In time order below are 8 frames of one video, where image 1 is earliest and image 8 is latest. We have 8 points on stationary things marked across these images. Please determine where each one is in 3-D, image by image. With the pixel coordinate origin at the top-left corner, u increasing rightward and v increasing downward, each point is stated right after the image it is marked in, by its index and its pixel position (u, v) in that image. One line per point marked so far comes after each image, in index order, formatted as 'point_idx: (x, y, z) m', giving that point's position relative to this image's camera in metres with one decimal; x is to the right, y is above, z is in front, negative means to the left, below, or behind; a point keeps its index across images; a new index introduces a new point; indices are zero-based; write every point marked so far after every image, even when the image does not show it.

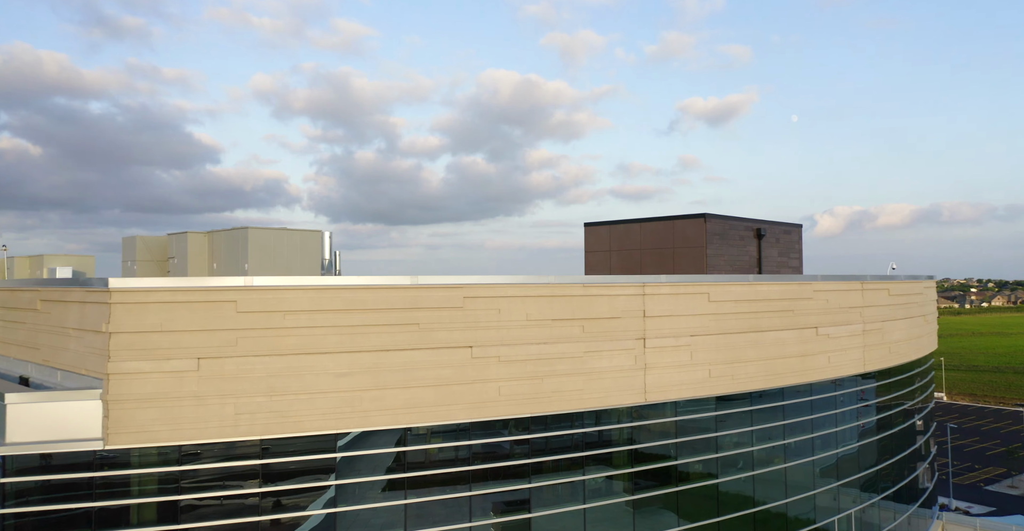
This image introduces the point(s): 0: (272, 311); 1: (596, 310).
0: (-3.3, -0.6, +10.3) m
1: (+1.4, -0.7, +12.4) m
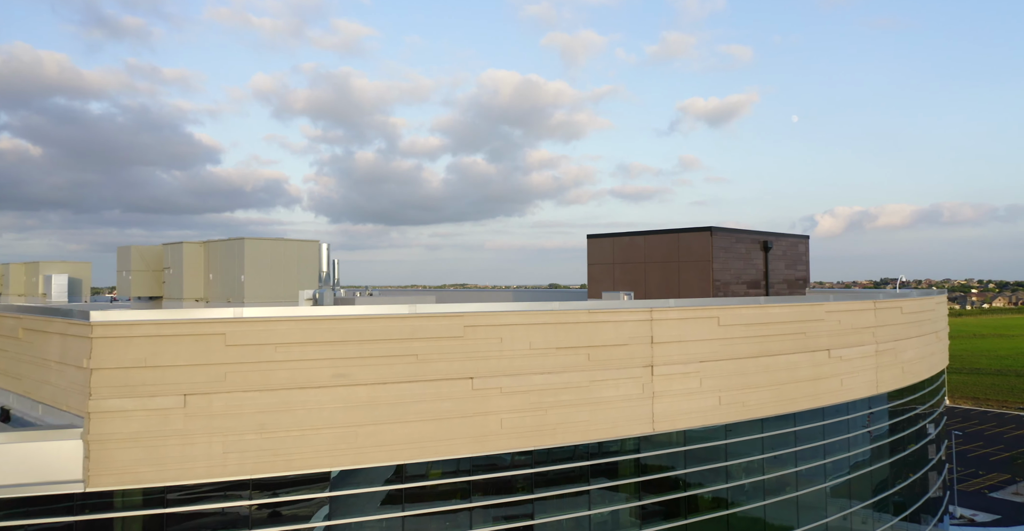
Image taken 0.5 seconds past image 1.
0: (-3.3, -1.0, +9.8) m
1: (+1.4, -1.1, +11.9) m
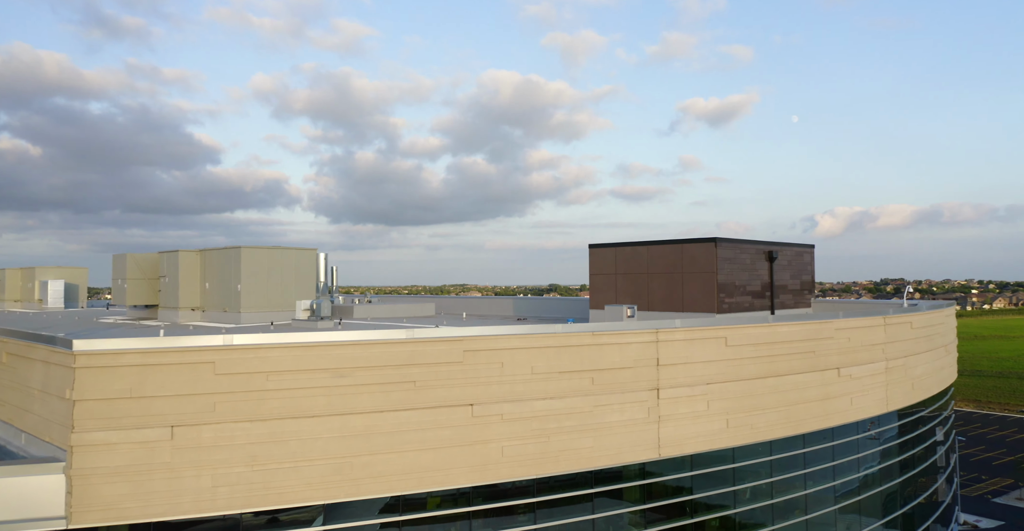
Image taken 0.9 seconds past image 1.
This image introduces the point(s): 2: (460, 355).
0: (-3.2, -1.3, +9.4) m
1: (+1.4, -1.5, +11.5) m
2: (-0.7, -1.3, +10.5) m
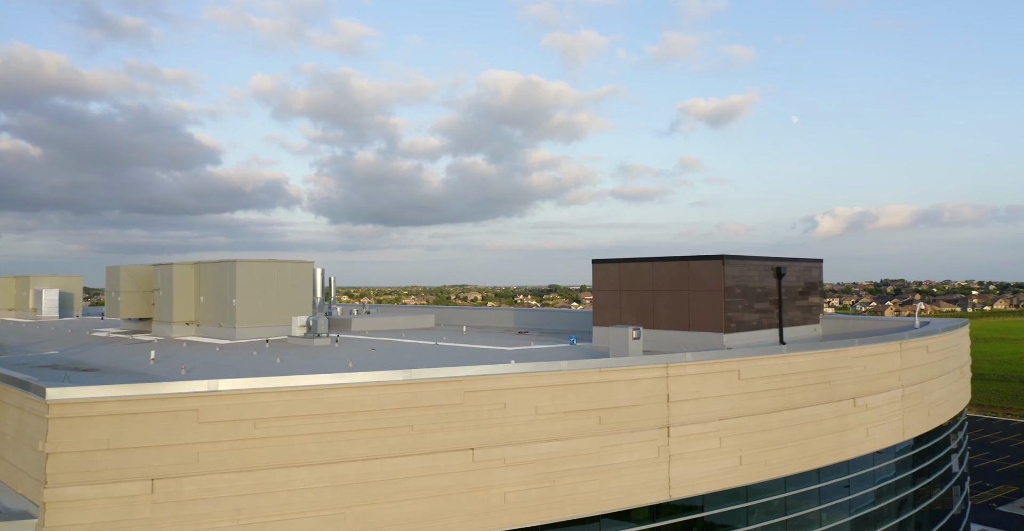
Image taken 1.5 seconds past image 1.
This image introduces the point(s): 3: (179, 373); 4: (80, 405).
0: (-3.2, -1.8, +8.8) m
1: (+1.5, -1.9, +10.9) m
2: (-0.7, -1.7, +9.9) m
3: (-7.5, -2.4, +16.8) m
4: (-4.8, -1.5, +8.3) m
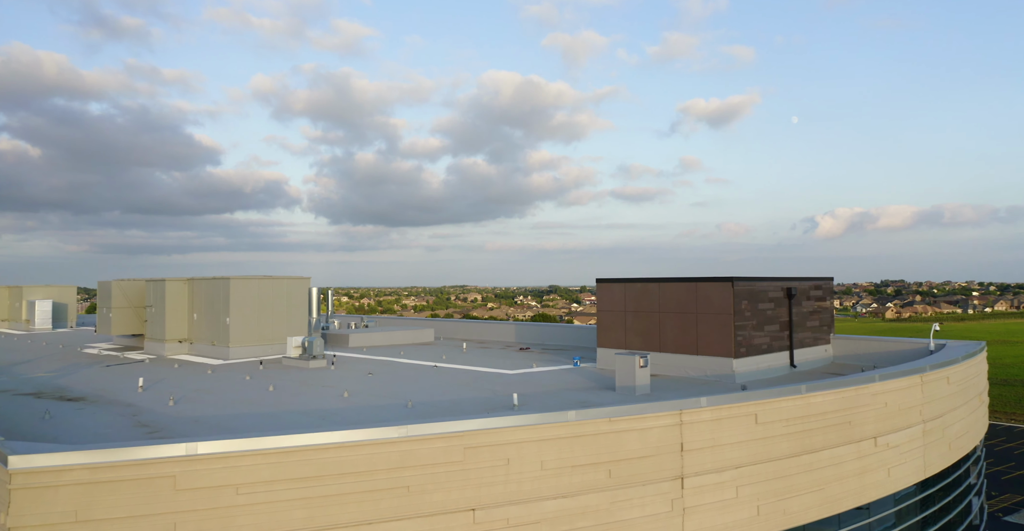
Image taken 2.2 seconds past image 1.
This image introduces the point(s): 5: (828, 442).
0: (-3.1, -2.4, +8.1) m
1: (+1.5, -2.5, +10.2) m
2: (-0.6, -2.3, +9.2) m
3: (-7.4, -3.0, +16.1) m
4: (-4.7, -2.1, +7.6) m
5: (+5.2, -2.9, +12.4) m
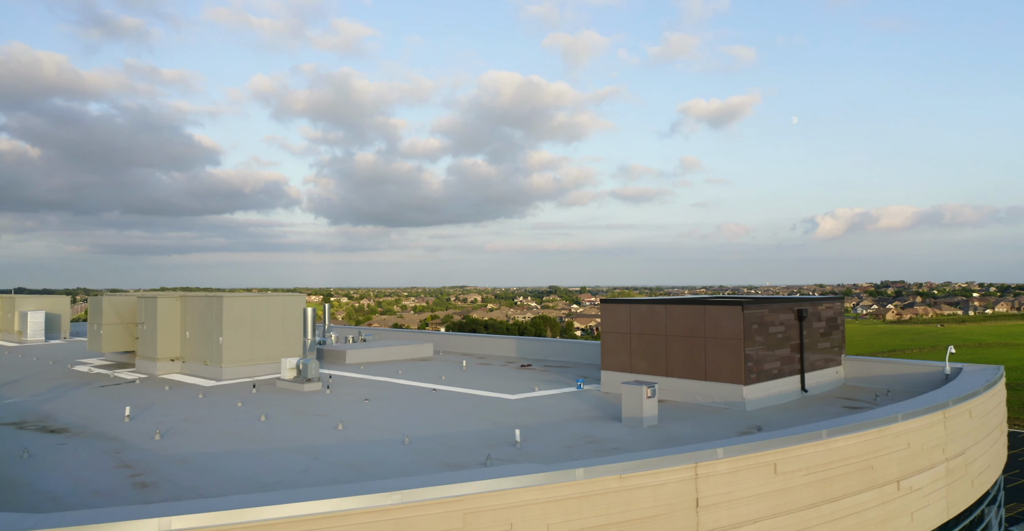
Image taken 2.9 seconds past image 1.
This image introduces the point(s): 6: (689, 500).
0: (-3.1, -3.0, +7.4) m
1: (+1.6, -3.1, +9.5) m
2: (-0.6, -2.9, +8.5) m
3: (-7.4, -3.5, +15.4) m
4: (-4.7, -2.7, +6.9) m
5: (+5.2, -3.5, +11.7) m
6: (+2.3, -3.1, +9.9) m
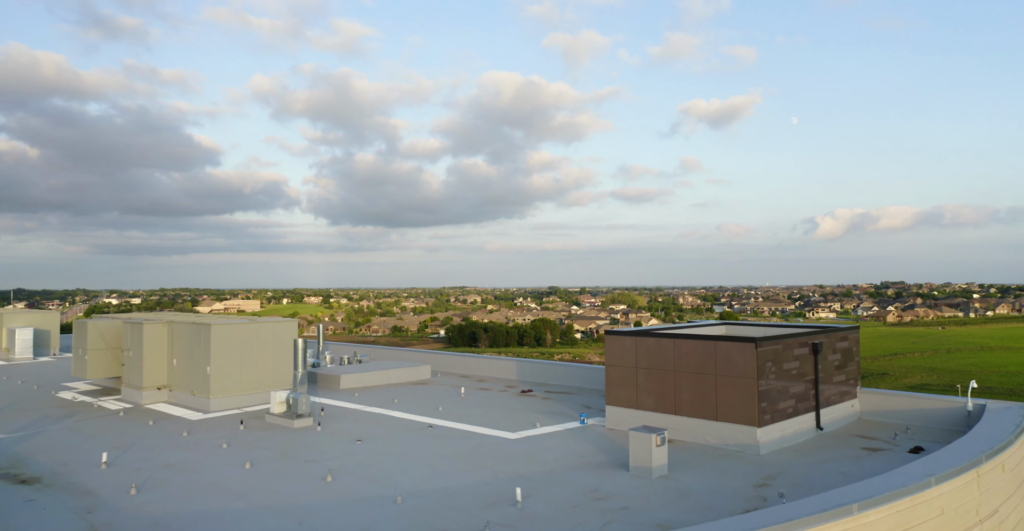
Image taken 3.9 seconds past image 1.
0: (-3.1, -3.8, +6.4) m
1: (+1.6, -3.9, +8.5) m
2: (-0.6, -3.7, +7.5) m
3: (-7.4, -4.3, +14.4) m
4: (-4.7, -3.5, +5.9) m
5: (+5.3, -4.3, +10.7) m
6: (+2.4, -3.9, +8.9) m
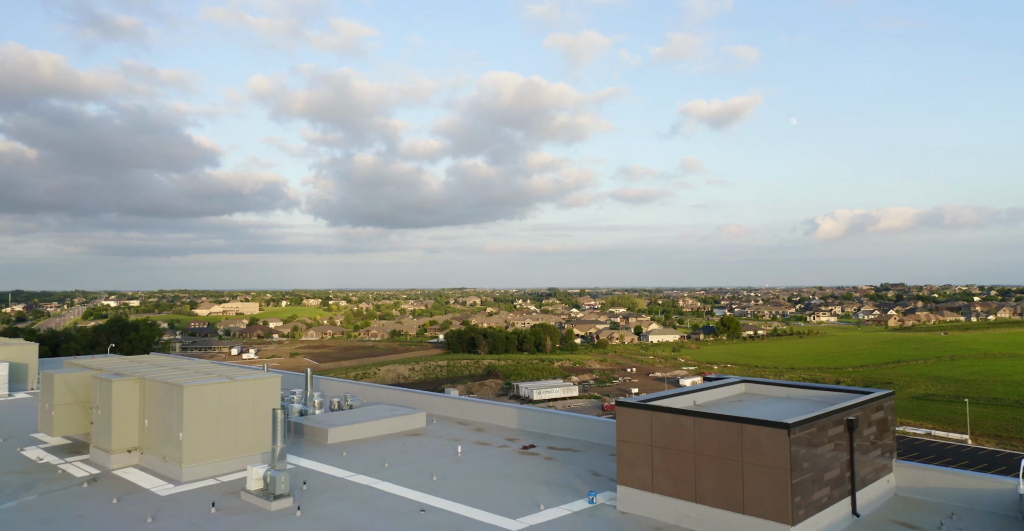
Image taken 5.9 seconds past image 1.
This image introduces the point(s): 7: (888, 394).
0: (-3.0, -5.4, +4.4) m
1: (+1.6, -5.5, +6.6) m
2: (-0.5, -5.3, +5.5) m
3: (-7.3, -5.9, +12.4) m
4: (-4.6, -5.1, +4.0) m
5: (+5.3, -5.9, +8.7) m
6: (+2.4, -5.5, +7.0) m
7: (+9.9, -3.4, +19.4) m
